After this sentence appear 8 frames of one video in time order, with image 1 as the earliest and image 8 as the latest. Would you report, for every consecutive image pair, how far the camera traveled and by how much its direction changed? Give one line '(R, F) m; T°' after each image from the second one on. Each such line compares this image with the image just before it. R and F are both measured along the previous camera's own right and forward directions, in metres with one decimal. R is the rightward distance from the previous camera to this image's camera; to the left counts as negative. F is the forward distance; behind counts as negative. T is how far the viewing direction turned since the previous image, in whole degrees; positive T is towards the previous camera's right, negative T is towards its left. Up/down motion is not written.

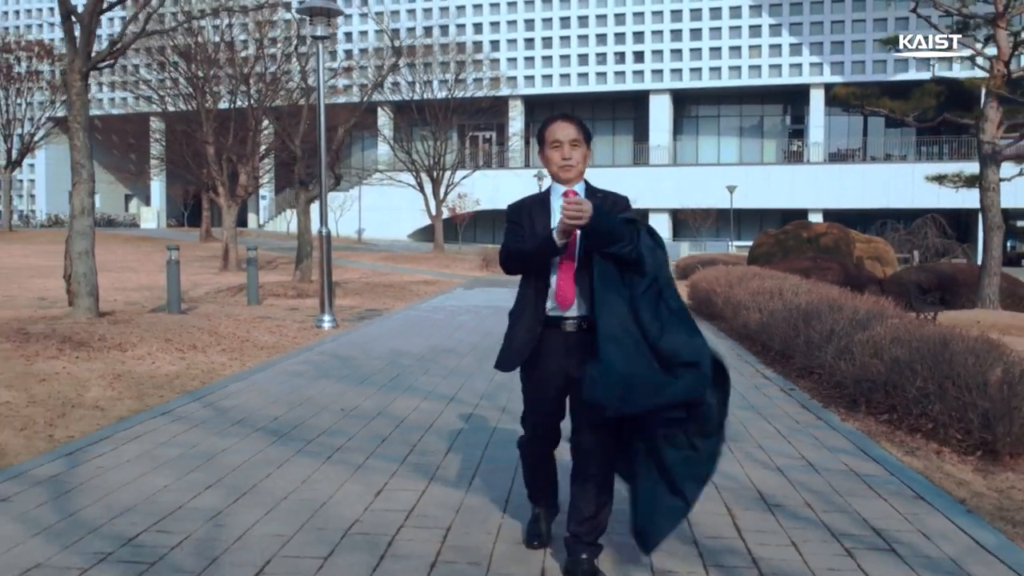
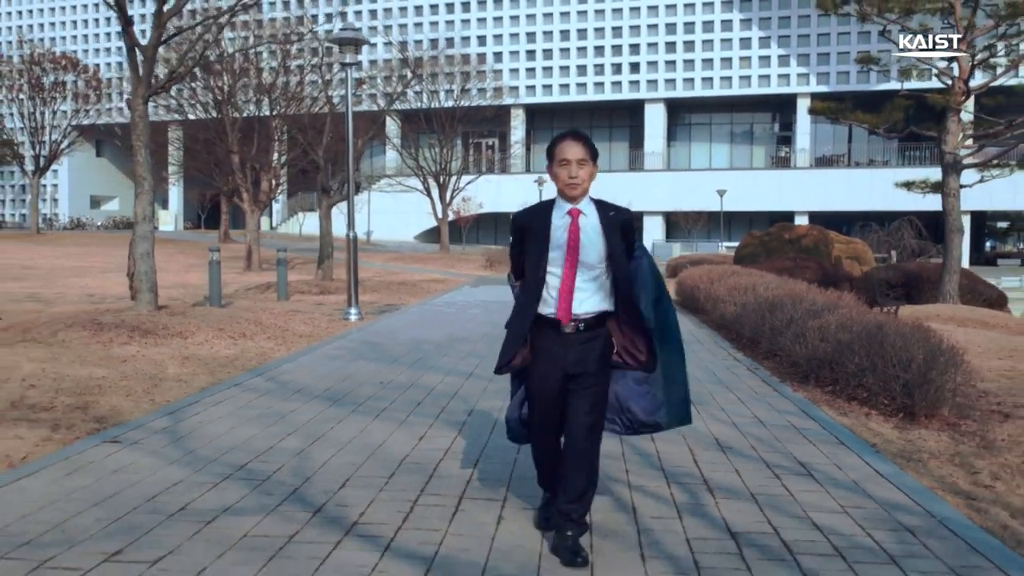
(-0.1, -1.4) m; 0°
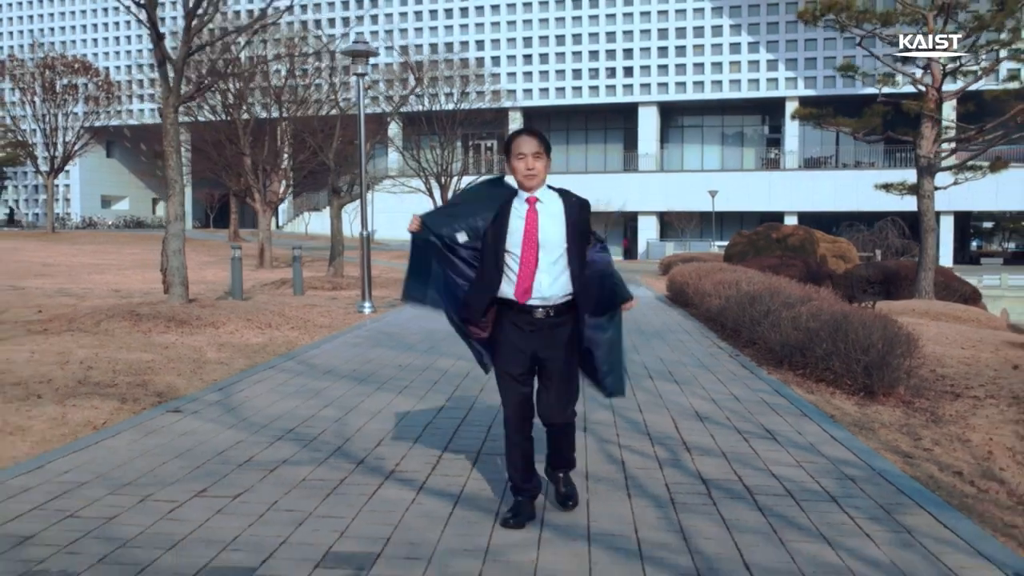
(-0.1, -1.0) m; 0°
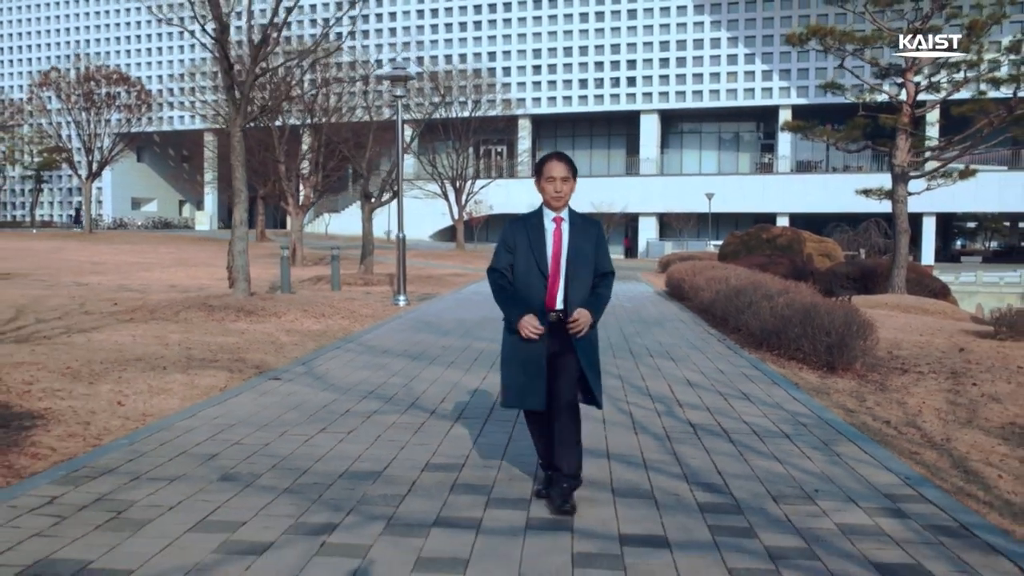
(-0.2, -1.8) m; 0°
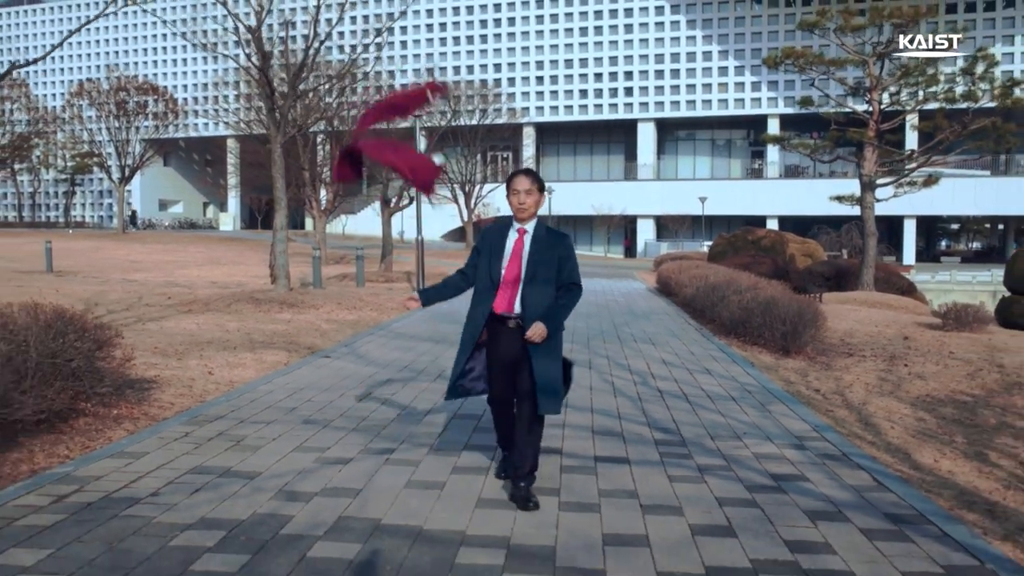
(0.0, -2.0) m; 0°
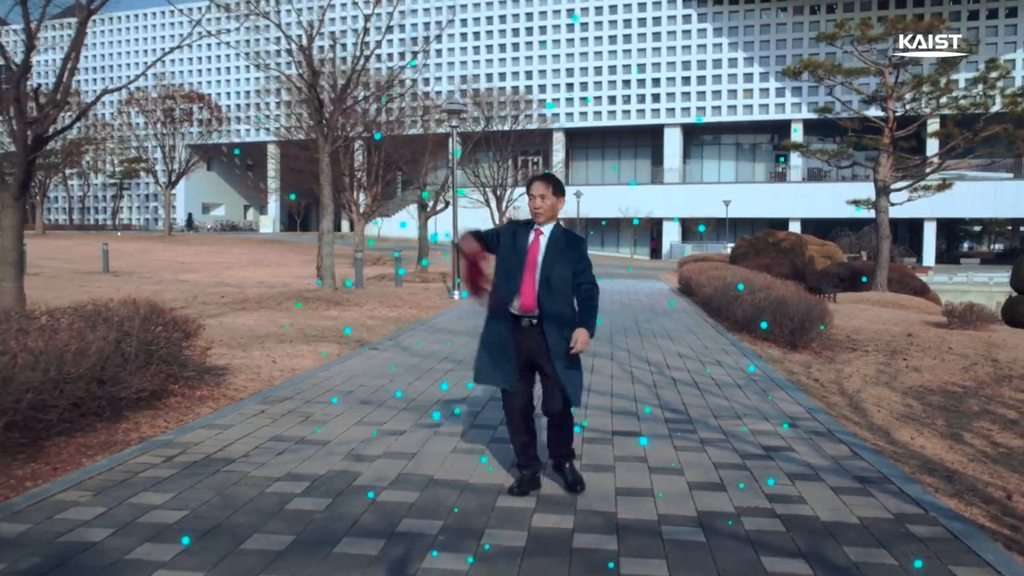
(0.0, -1.1) m; -2°
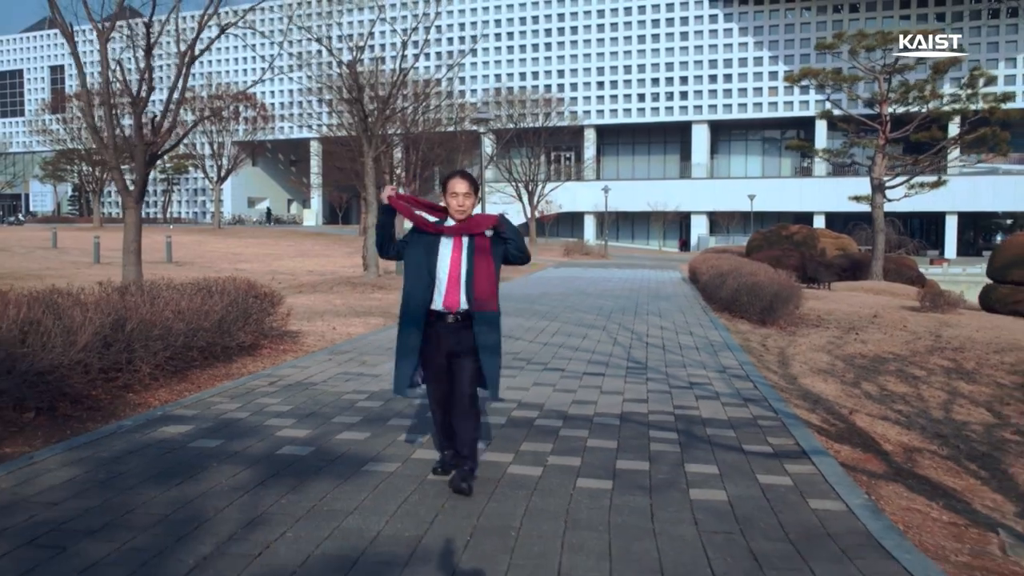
(+0.4, -2.9) m; -2°
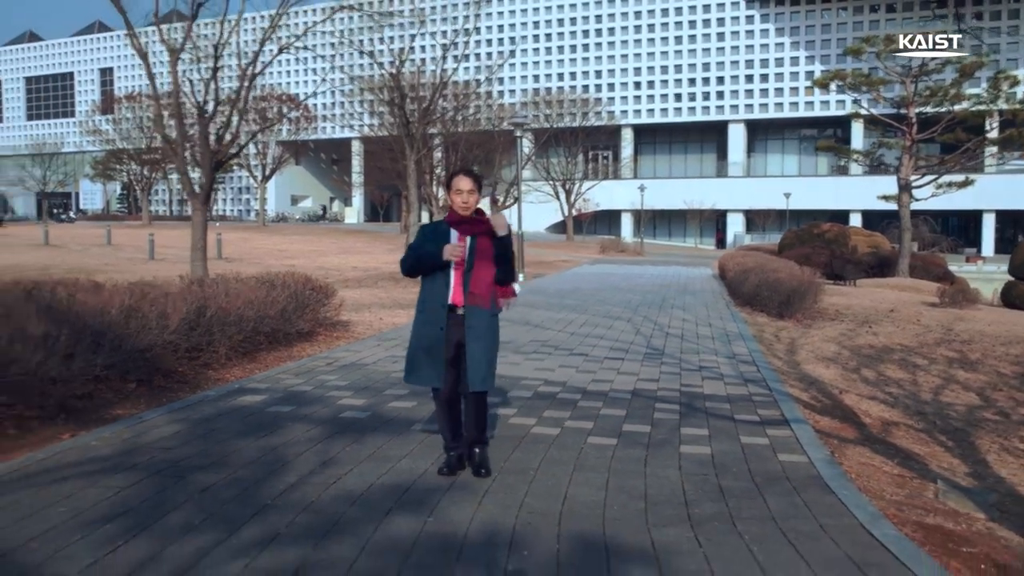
(+0.1, -1.2) m; -2°
